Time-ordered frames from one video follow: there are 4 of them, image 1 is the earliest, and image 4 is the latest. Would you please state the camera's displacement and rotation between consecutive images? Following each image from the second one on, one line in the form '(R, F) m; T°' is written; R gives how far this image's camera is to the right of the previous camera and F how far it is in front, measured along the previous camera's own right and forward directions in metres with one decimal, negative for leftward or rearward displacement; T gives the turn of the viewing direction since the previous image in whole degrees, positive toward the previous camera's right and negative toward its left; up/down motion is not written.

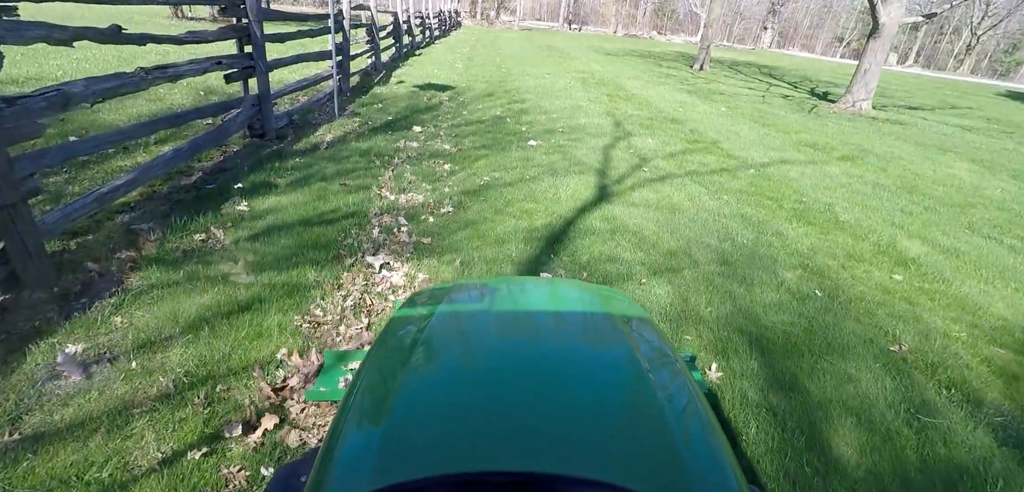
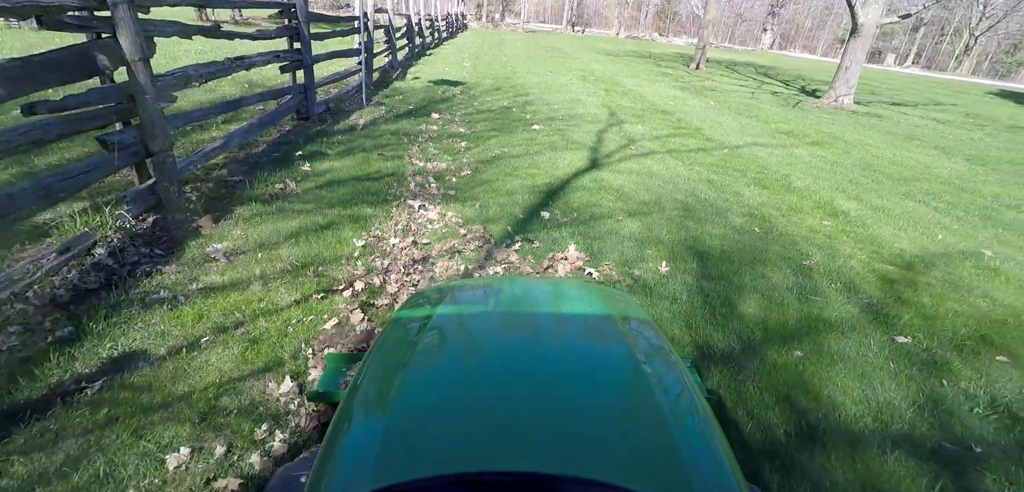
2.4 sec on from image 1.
(0.0, -1.1) m; 0°
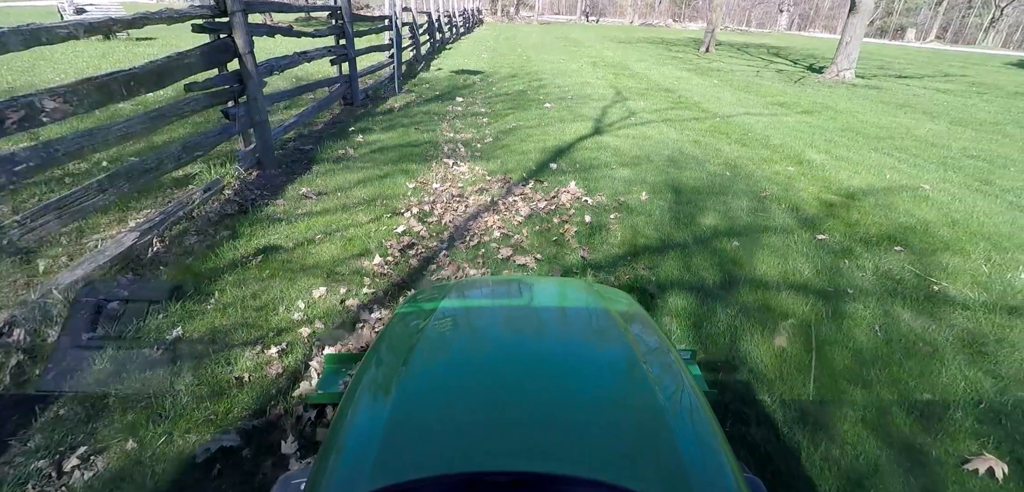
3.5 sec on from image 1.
(+0.1, -1.2) m; -2°
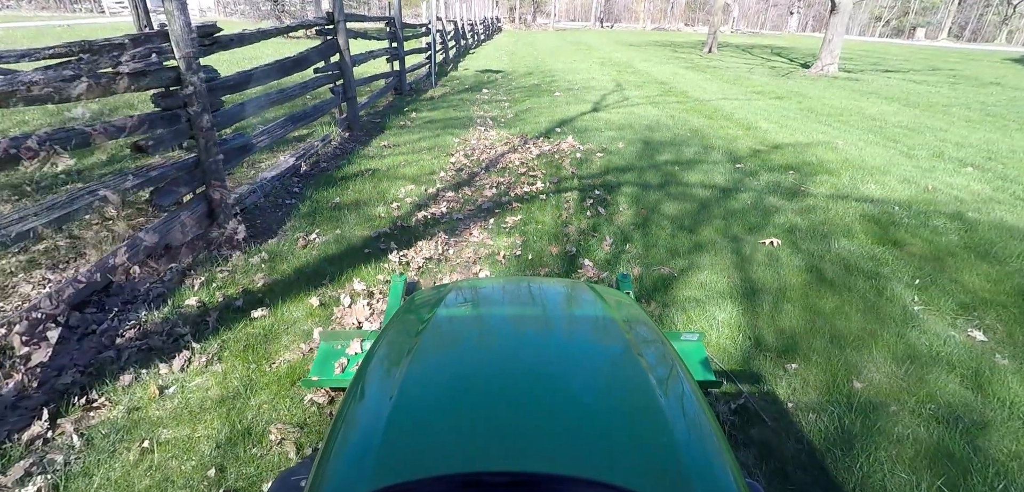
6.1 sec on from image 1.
(0.0, -2.1) m; -2°
